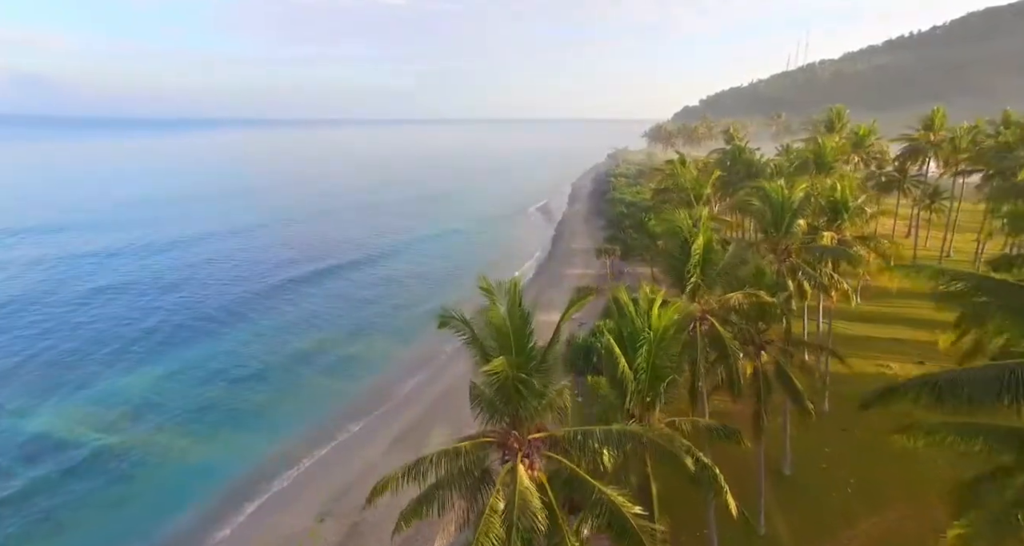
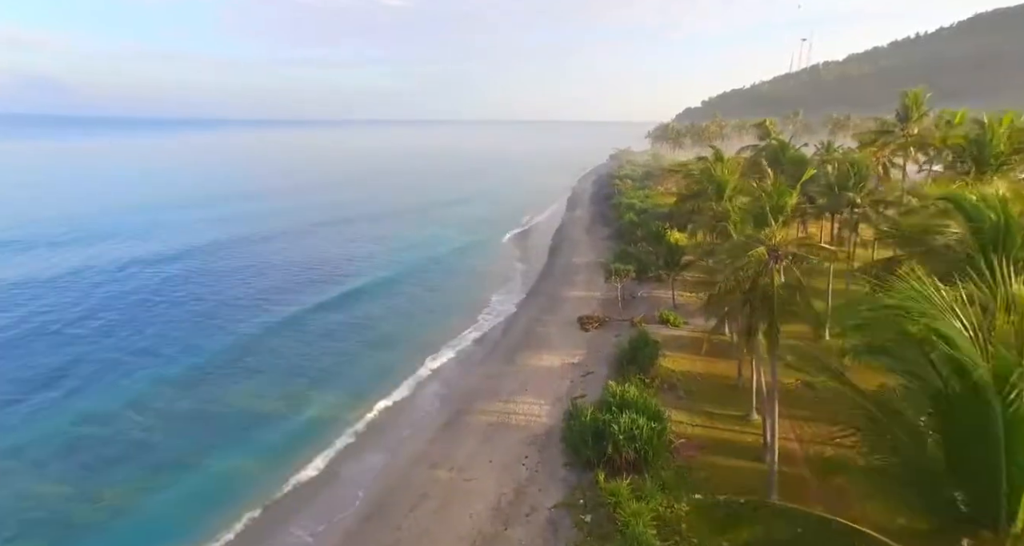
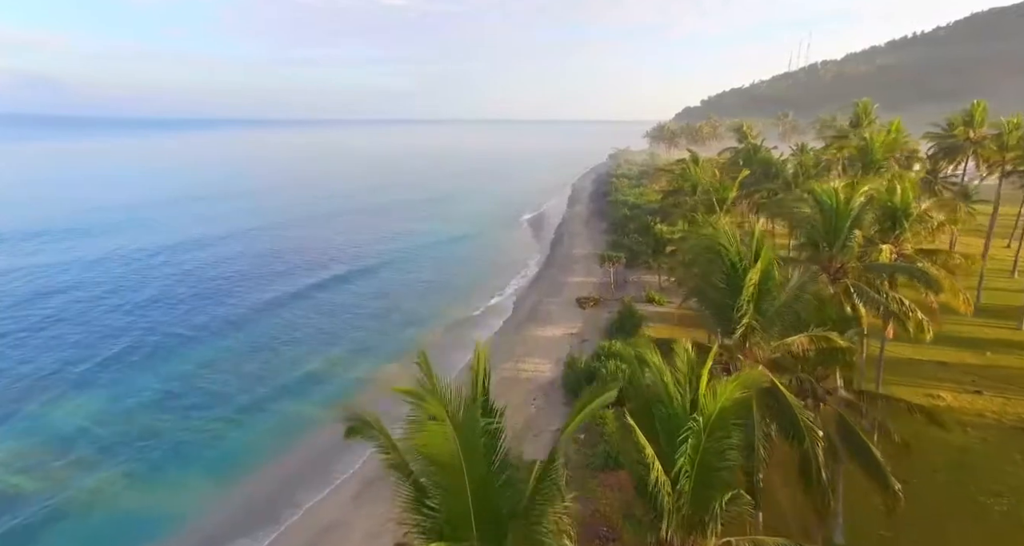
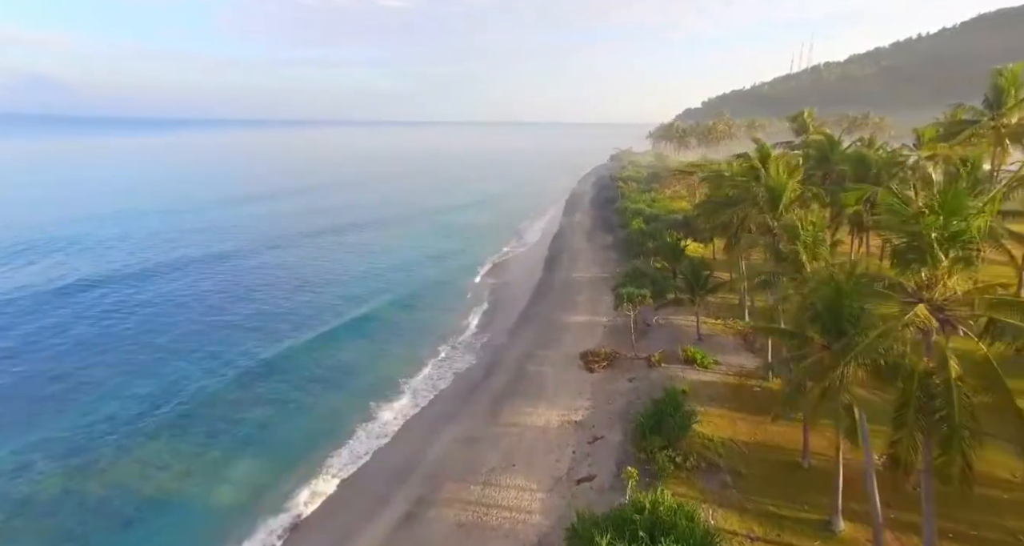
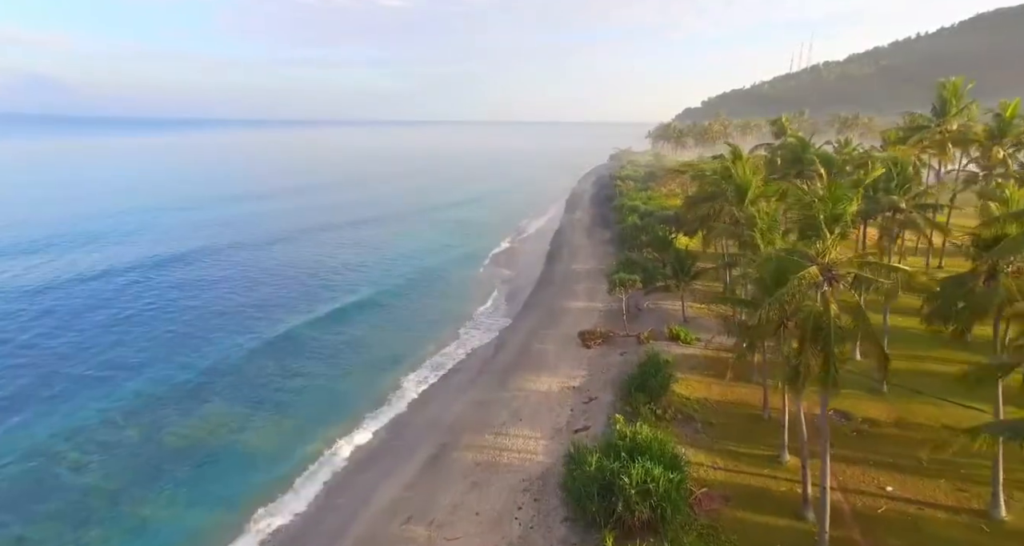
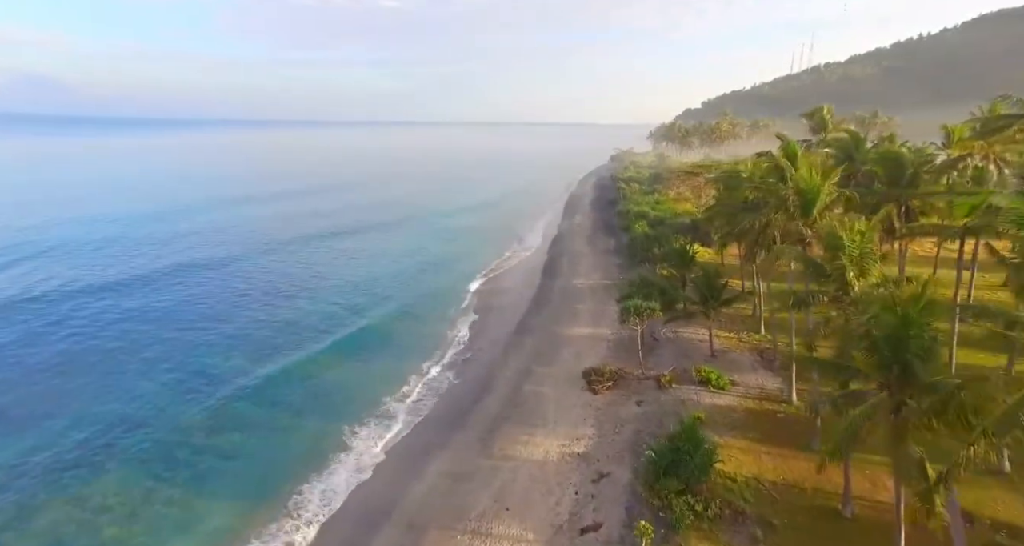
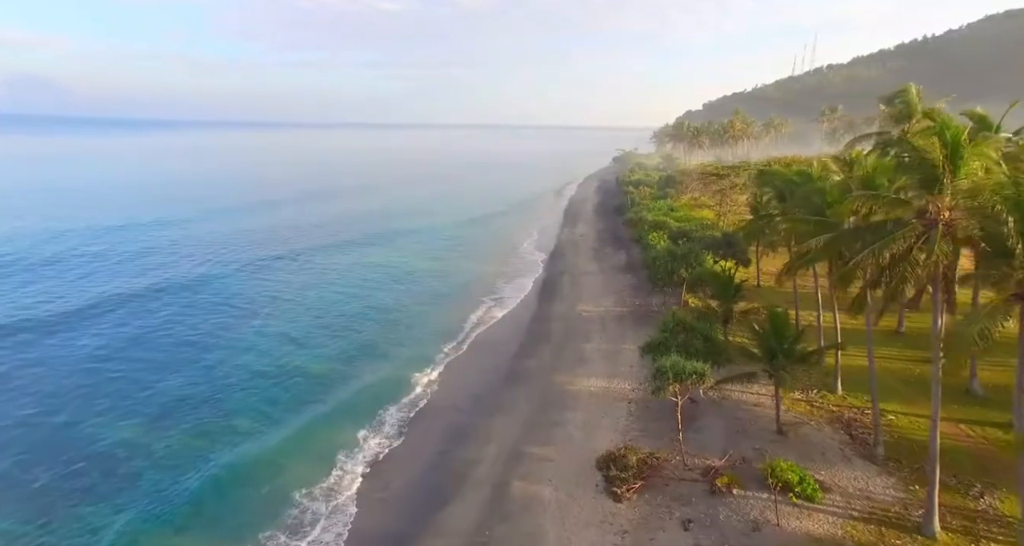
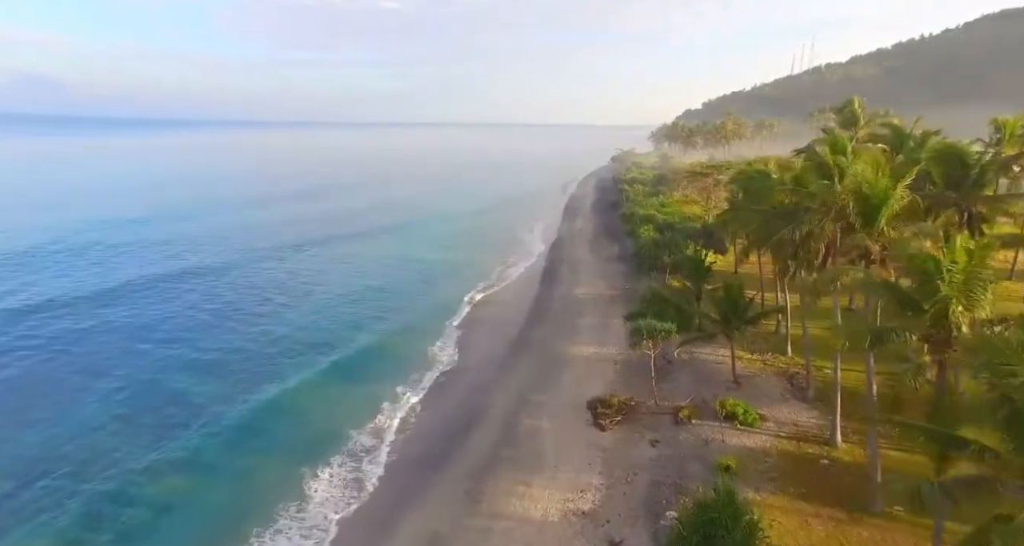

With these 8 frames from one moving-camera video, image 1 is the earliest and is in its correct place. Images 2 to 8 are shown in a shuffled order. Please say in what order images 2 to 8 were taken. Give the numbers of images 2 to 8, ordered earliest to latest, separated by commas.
3, 2, 5, 4, 6, 8, 7
